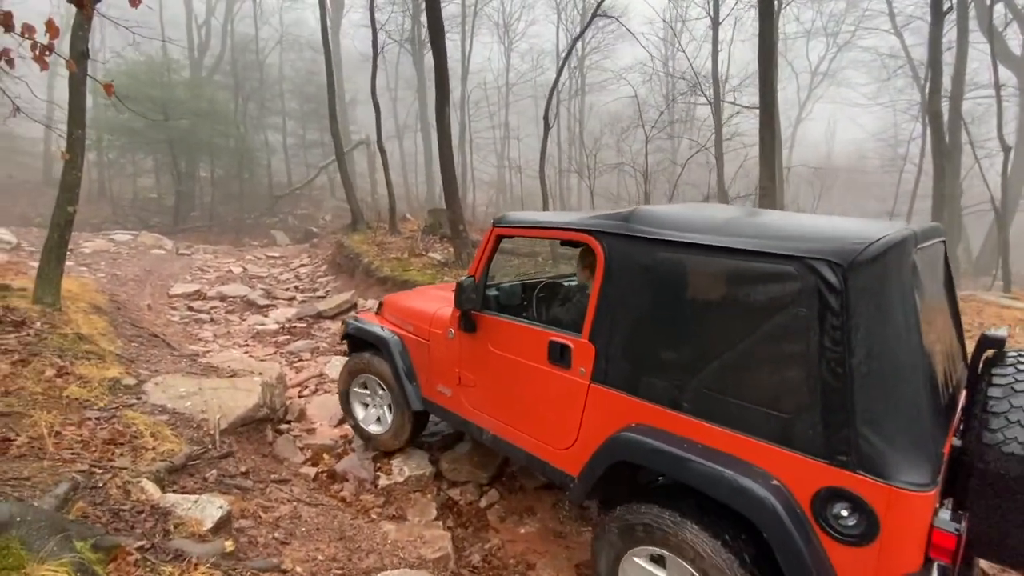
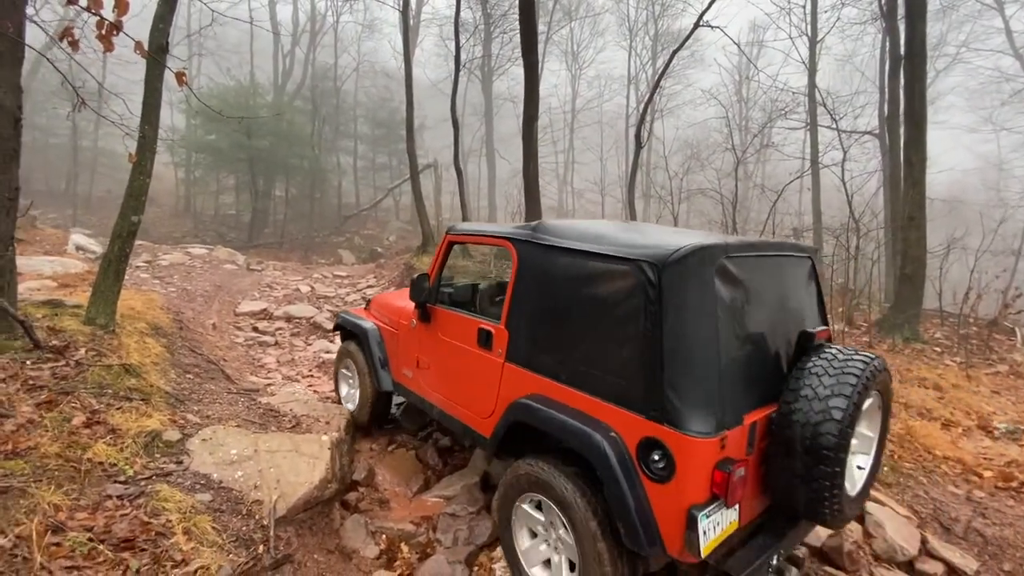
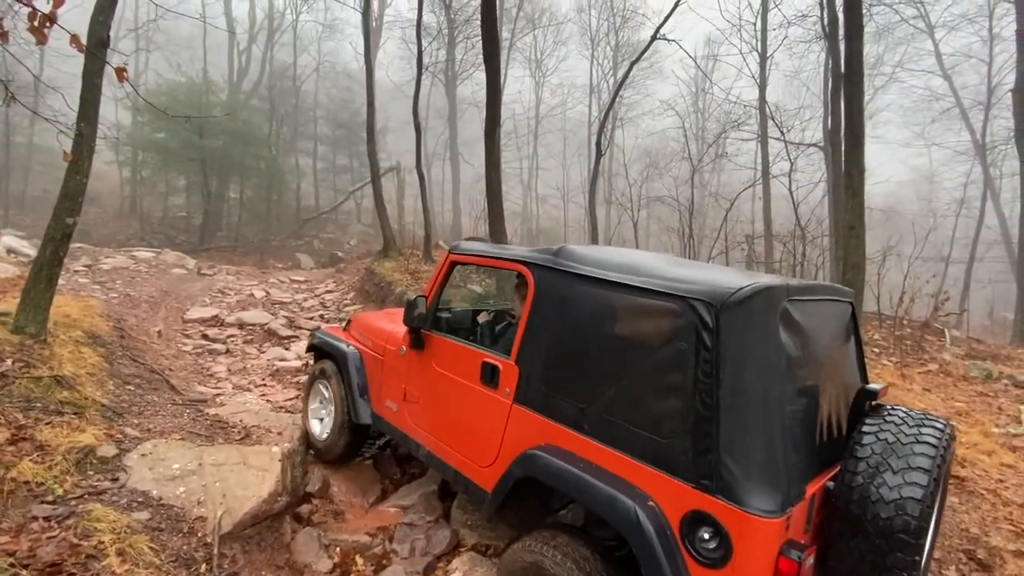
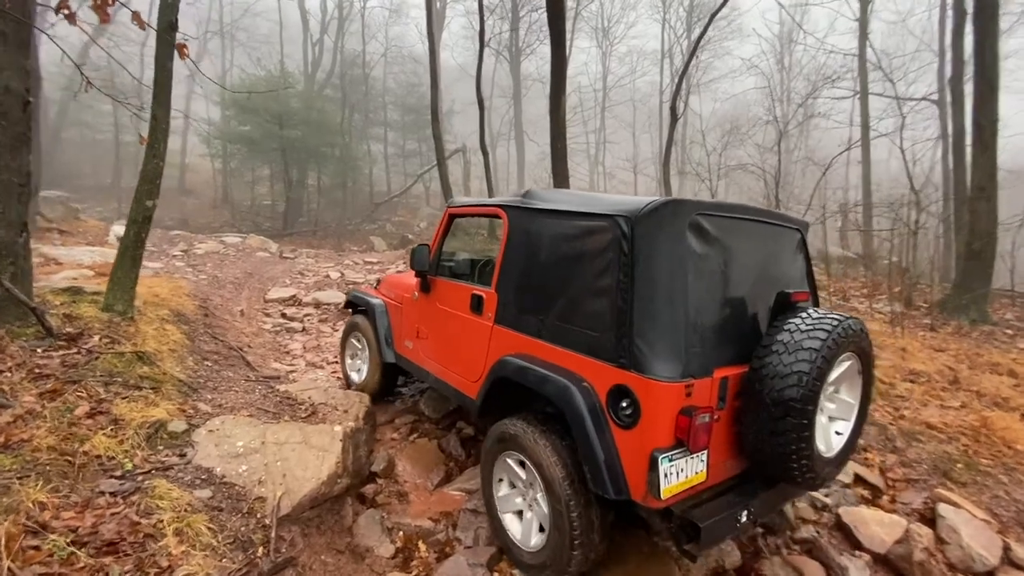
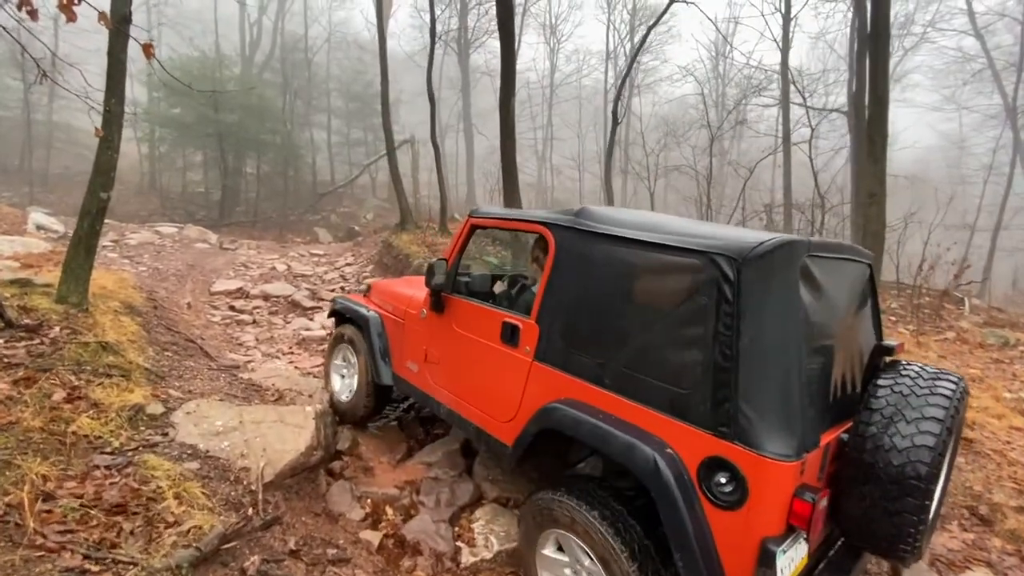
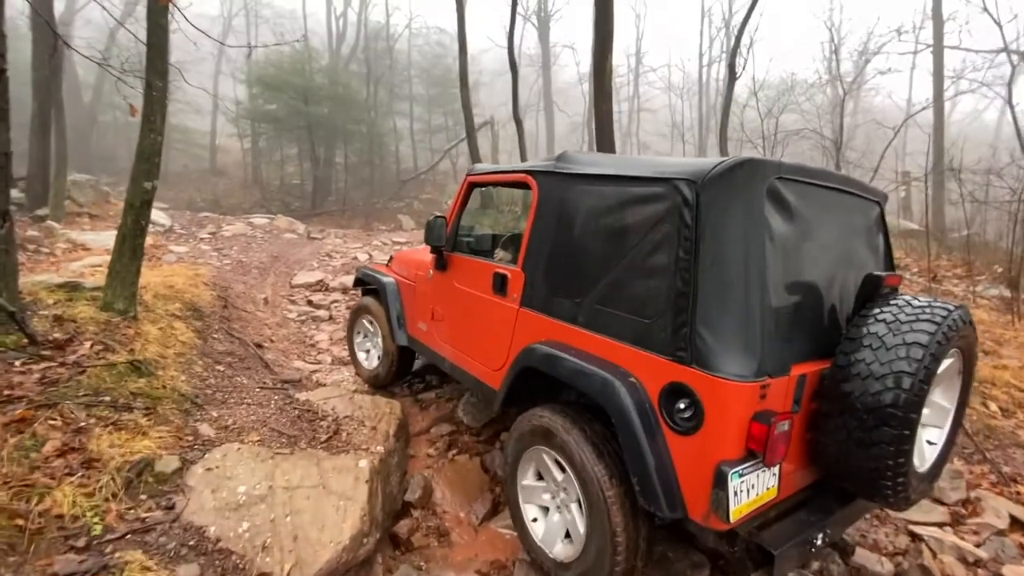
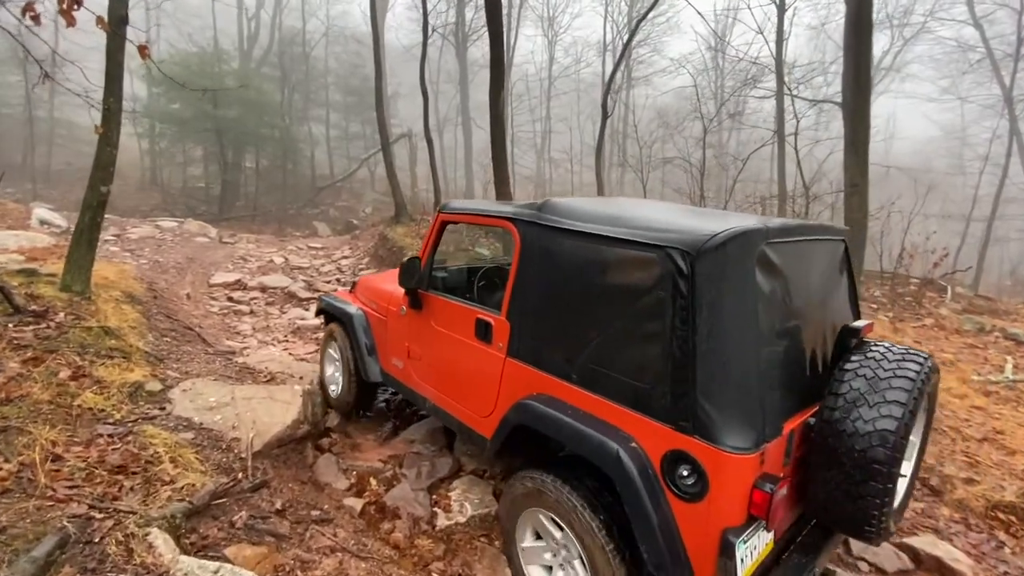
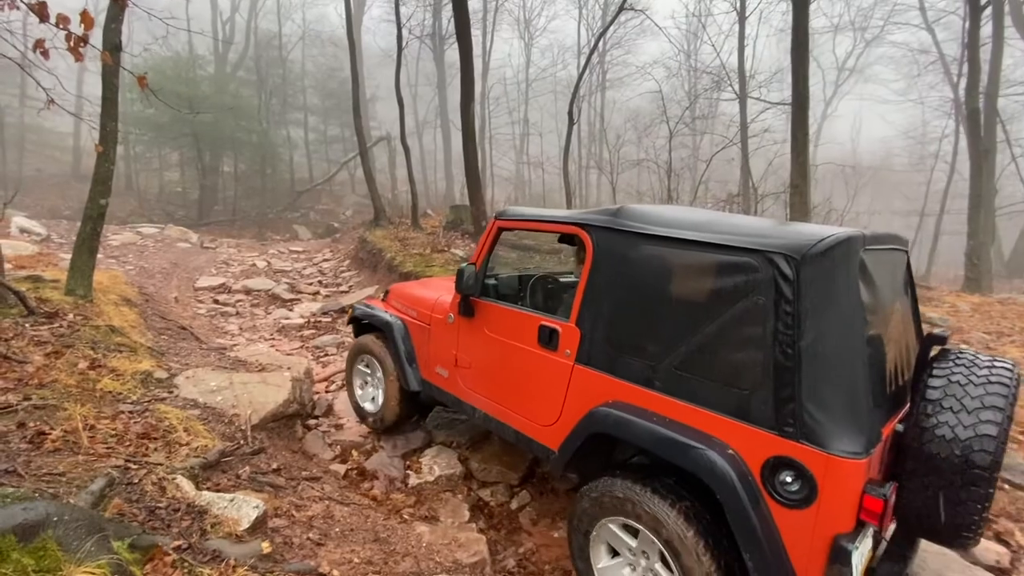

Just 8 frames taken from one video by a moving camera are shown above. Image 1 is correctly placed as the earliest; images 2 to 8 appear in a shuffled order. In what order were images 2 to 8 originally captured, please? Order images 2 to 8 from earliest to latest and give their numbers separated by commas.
8, 7, 5, 3, 2, 4, 6
